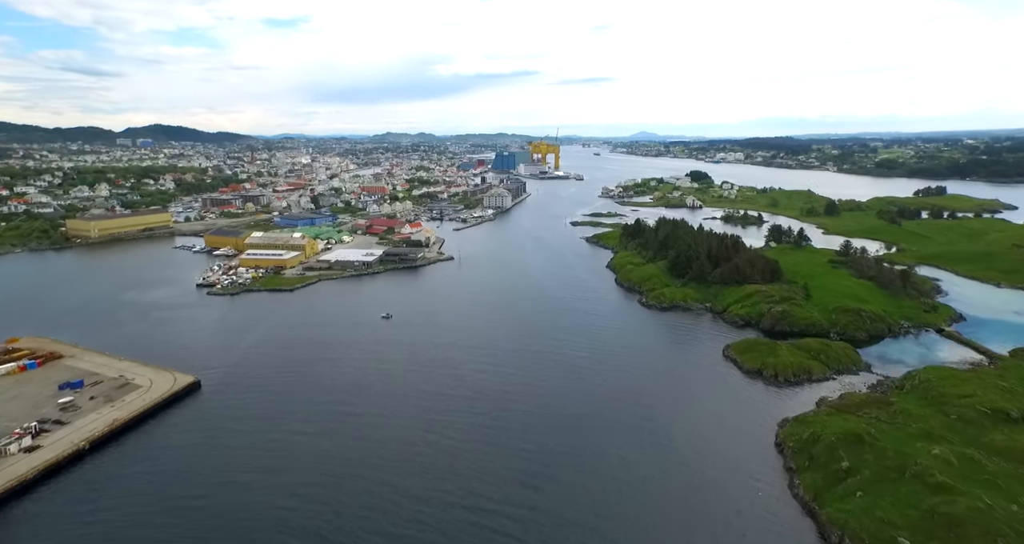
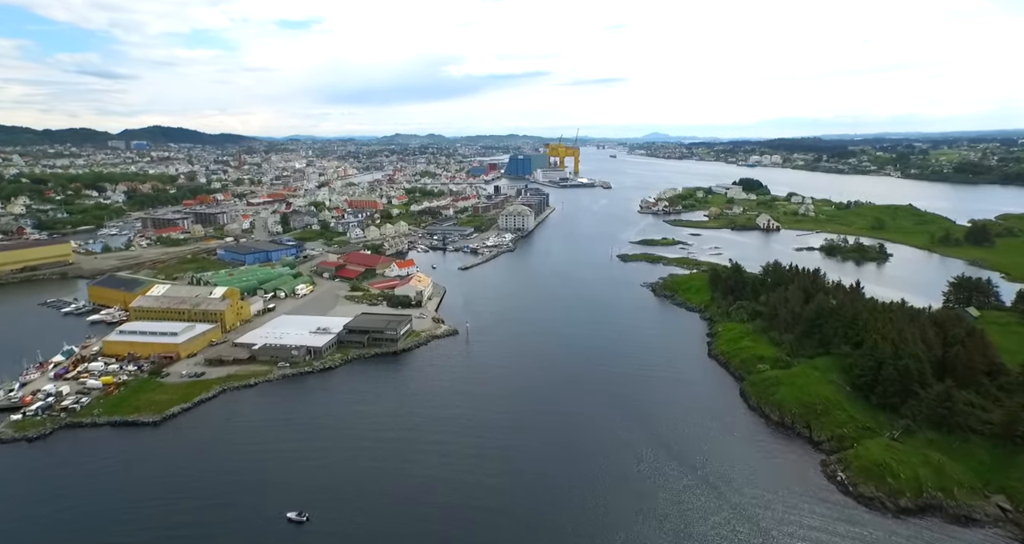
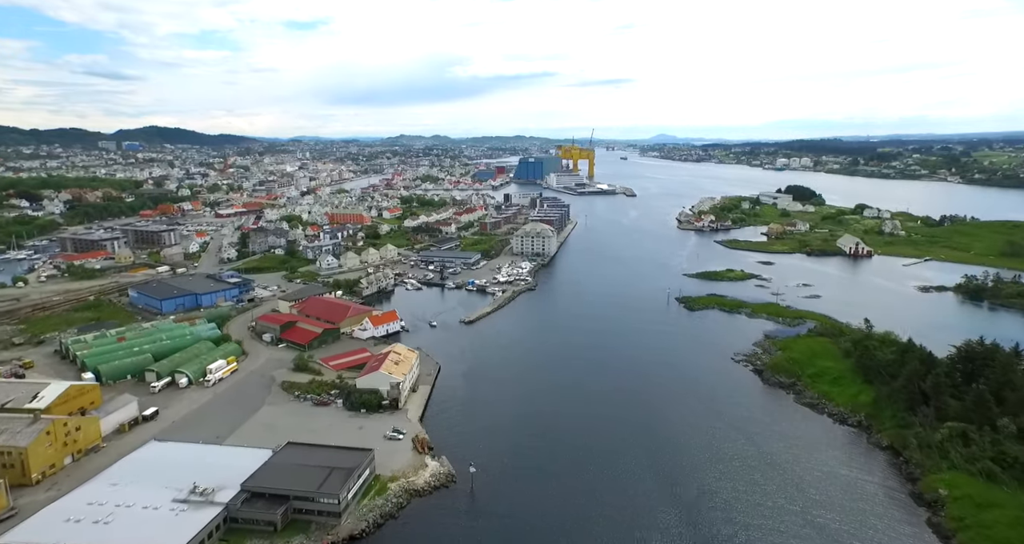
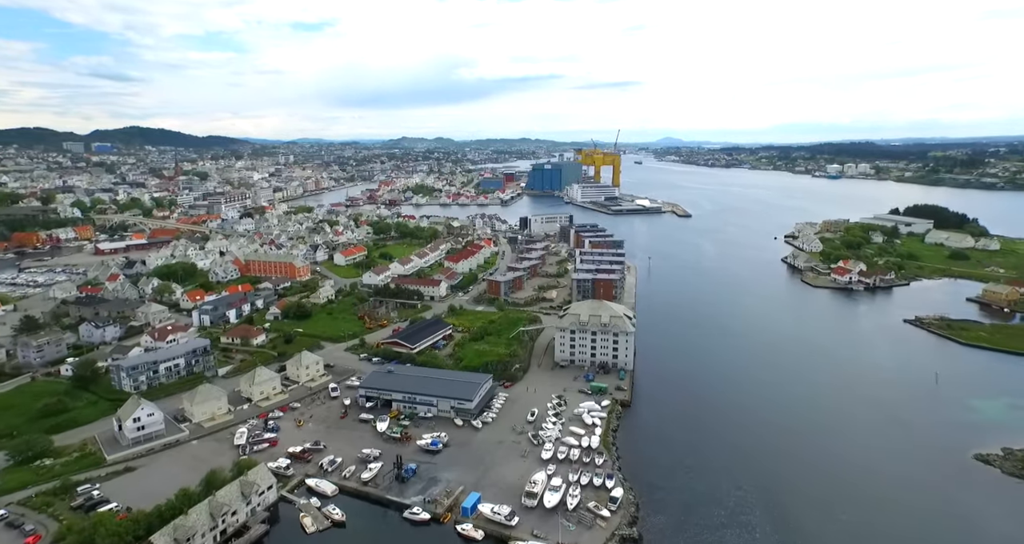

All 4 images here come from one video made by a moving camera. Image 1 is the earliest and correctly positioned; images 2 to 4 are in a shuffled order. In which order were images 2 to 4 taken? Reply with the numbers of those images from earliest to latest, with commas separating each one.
2, 3, 4
